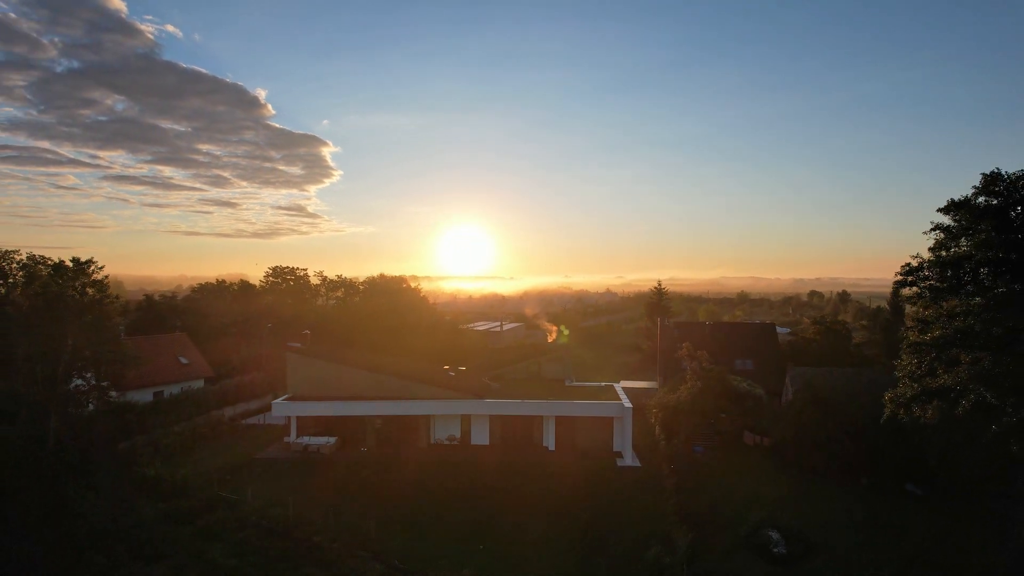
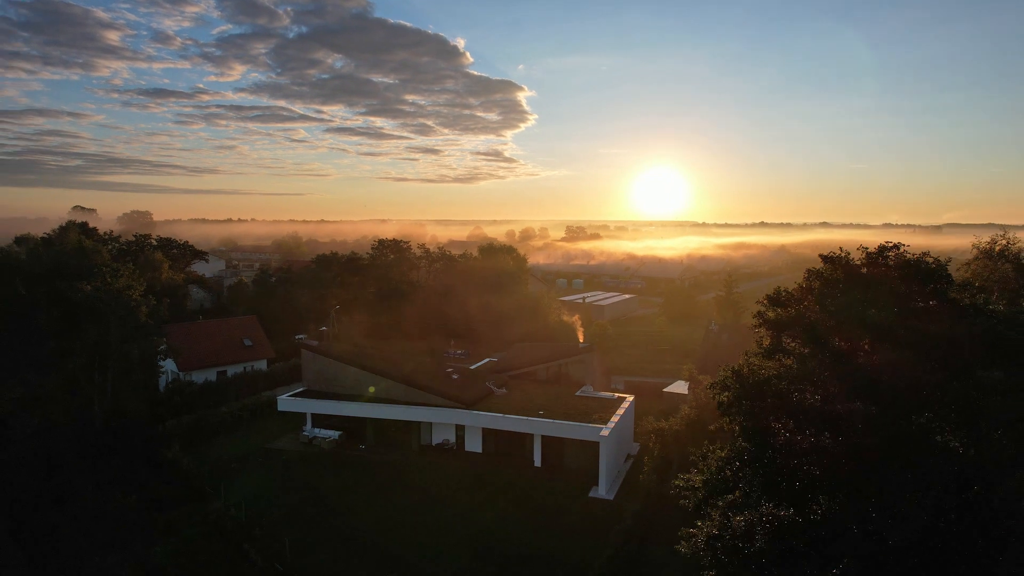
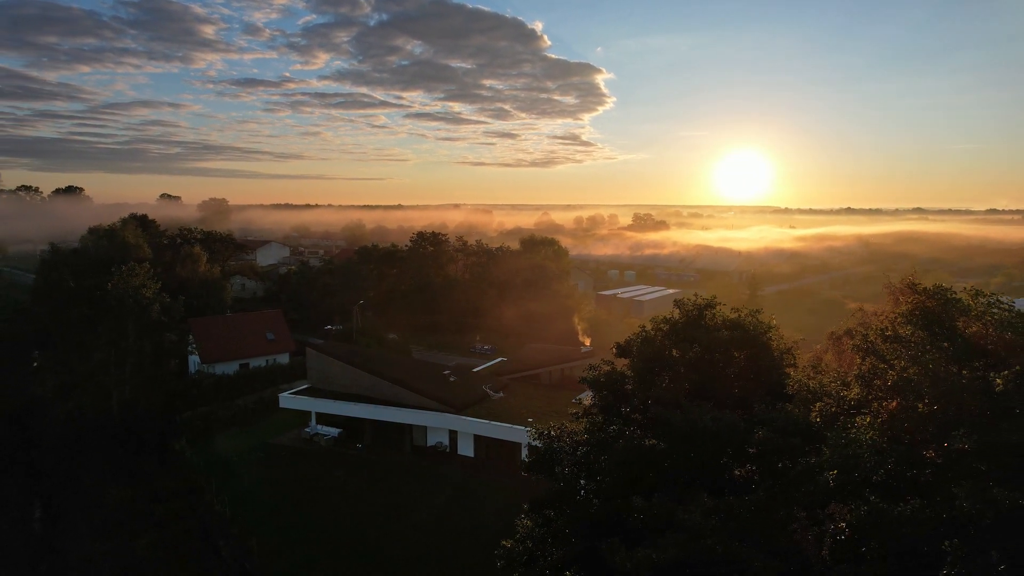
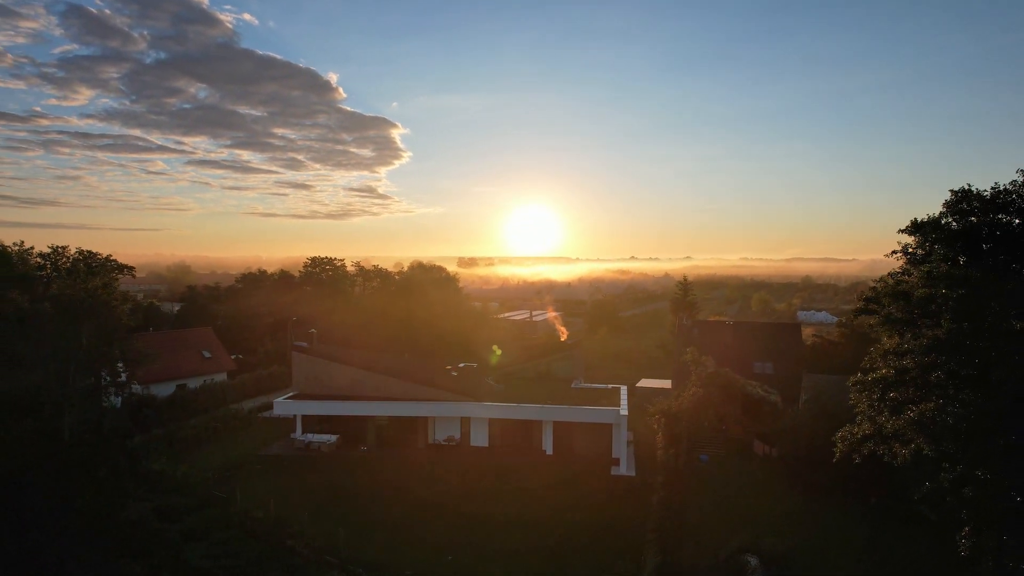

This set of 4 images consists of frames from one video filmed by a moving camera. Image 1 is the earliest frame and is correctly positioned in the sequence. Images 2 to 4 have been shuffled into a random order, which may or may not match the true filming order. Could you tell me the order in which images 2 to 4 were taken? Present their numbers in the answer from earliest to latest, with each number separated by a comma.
4, 2, 3
